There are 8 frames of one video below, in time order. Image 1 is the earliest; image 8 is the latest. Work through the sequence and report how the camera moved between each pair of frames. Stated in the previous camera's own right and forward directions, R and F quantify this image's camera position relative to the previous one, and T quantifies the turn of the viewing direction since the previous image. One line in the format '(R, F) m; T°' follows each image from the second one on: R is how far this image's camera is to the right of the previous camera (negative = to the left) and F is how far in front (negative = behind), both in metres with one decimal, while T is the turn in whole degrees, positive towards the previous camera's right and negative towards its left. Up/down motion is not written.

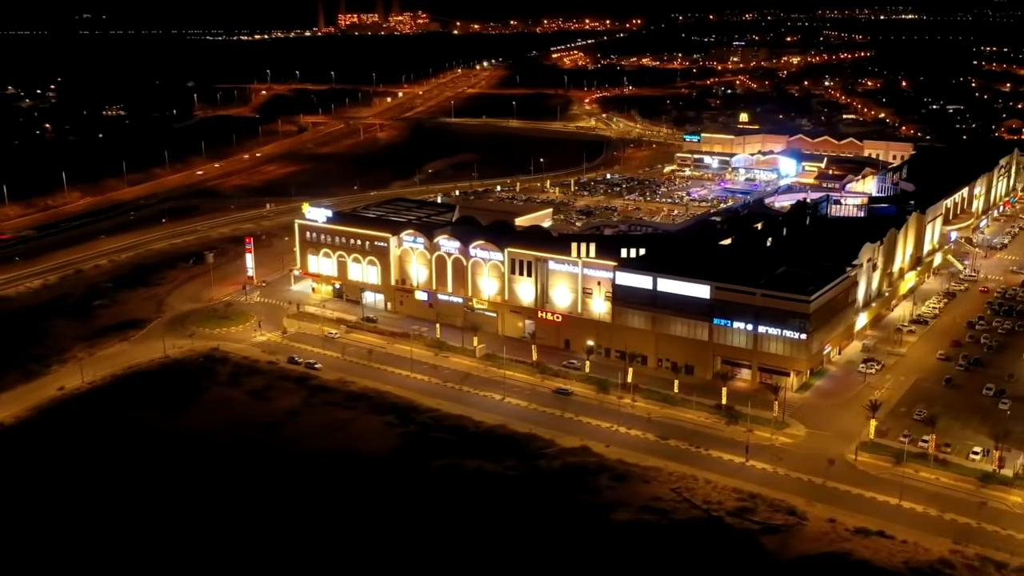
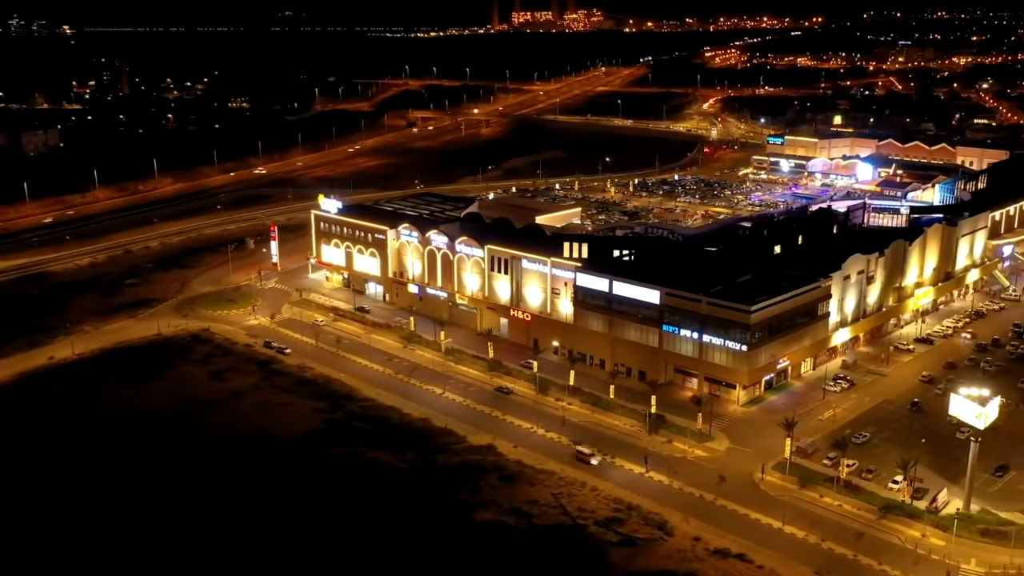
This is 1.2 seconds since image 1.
(+8.4, +0.6) m; -10°
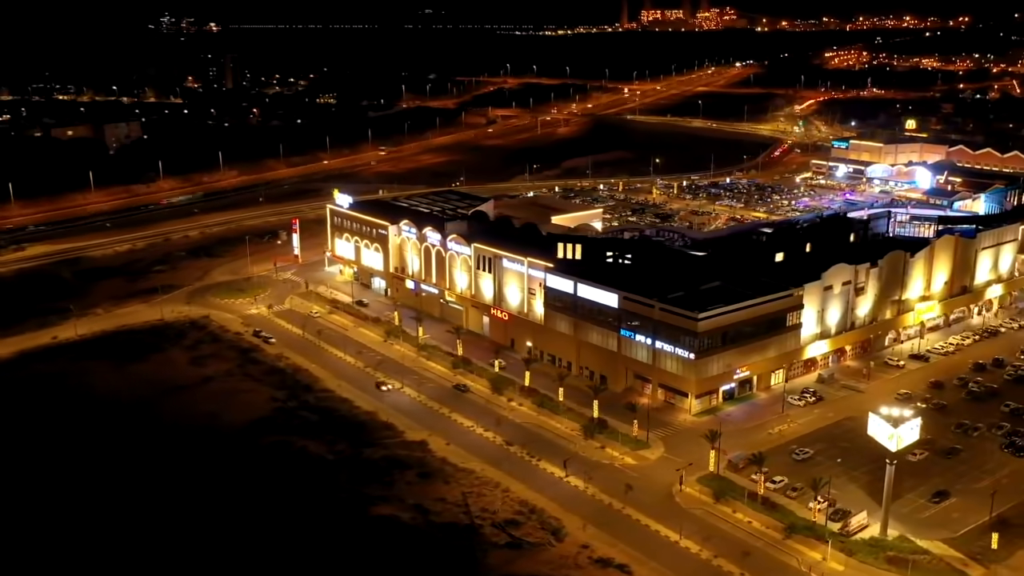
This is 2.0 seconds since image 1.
(+6.3, +0.4) m; -7°
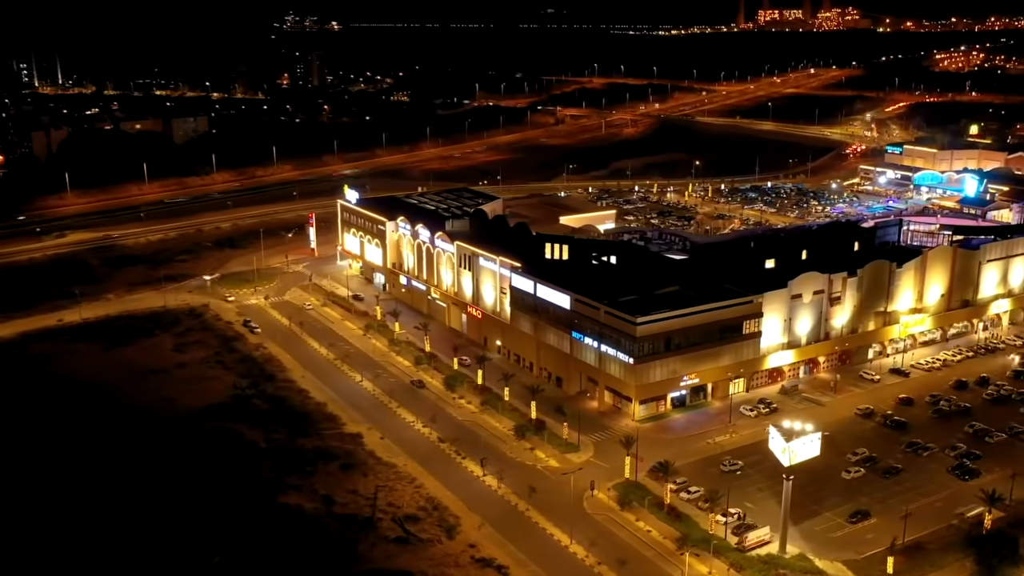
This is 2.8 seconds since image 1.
(+5.8, +0.2) m; -6°
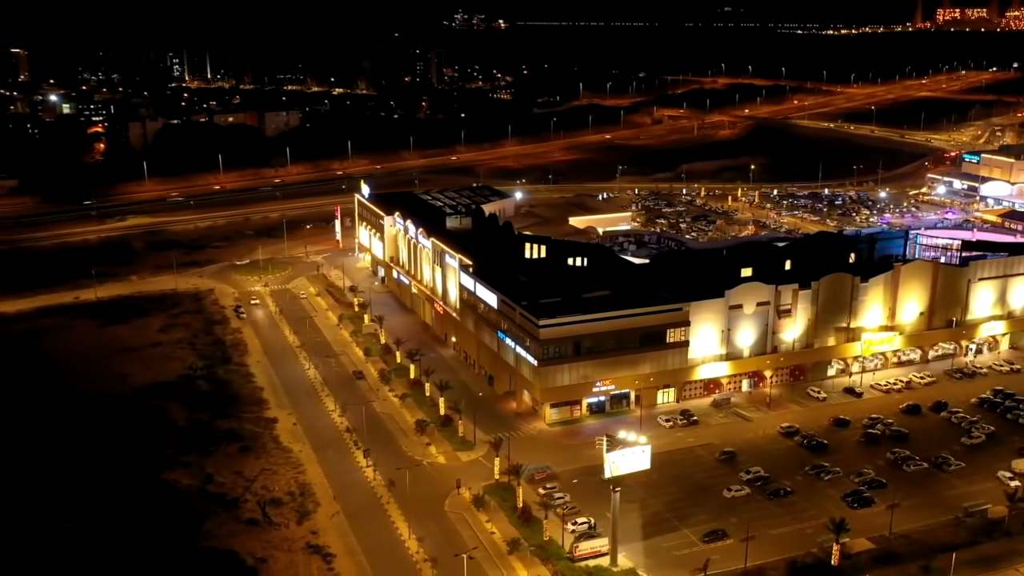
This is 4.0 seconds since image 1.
(+8.5, +0.5) m; -9°
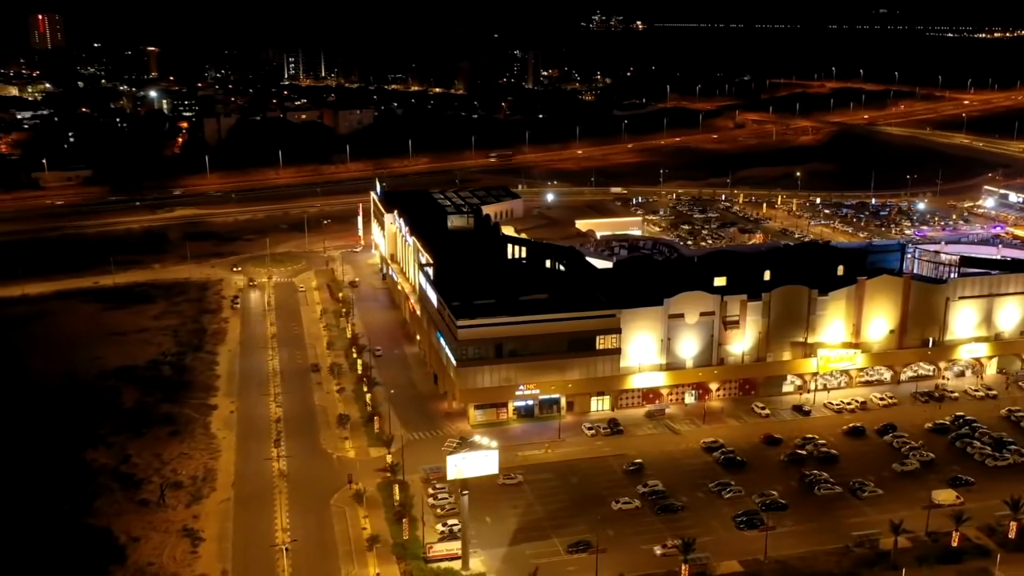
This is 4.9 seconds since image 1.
(+7.0, +0.5) m; -8°
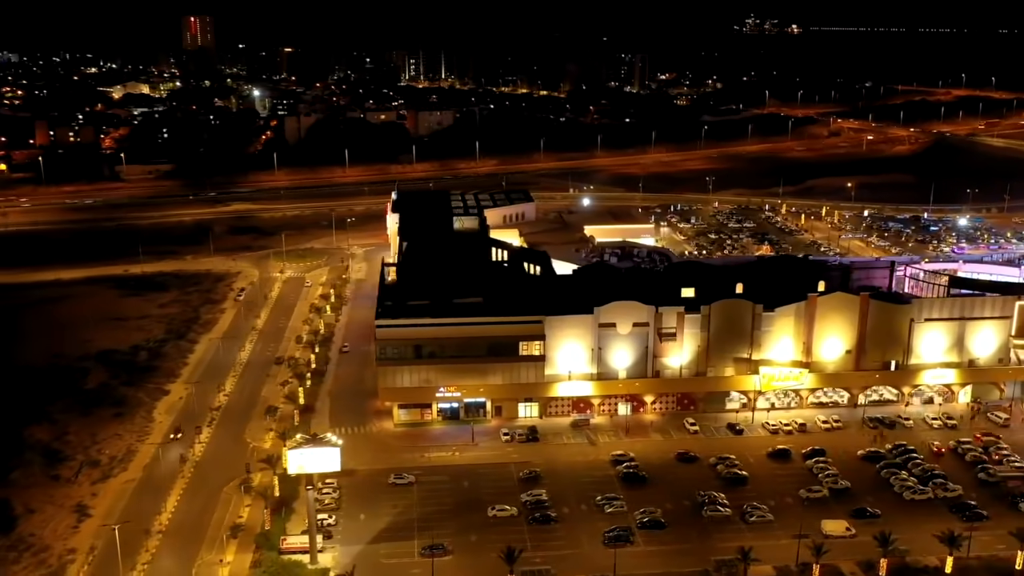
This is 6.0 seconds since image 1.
(+7.5, +0.5) m; -8°
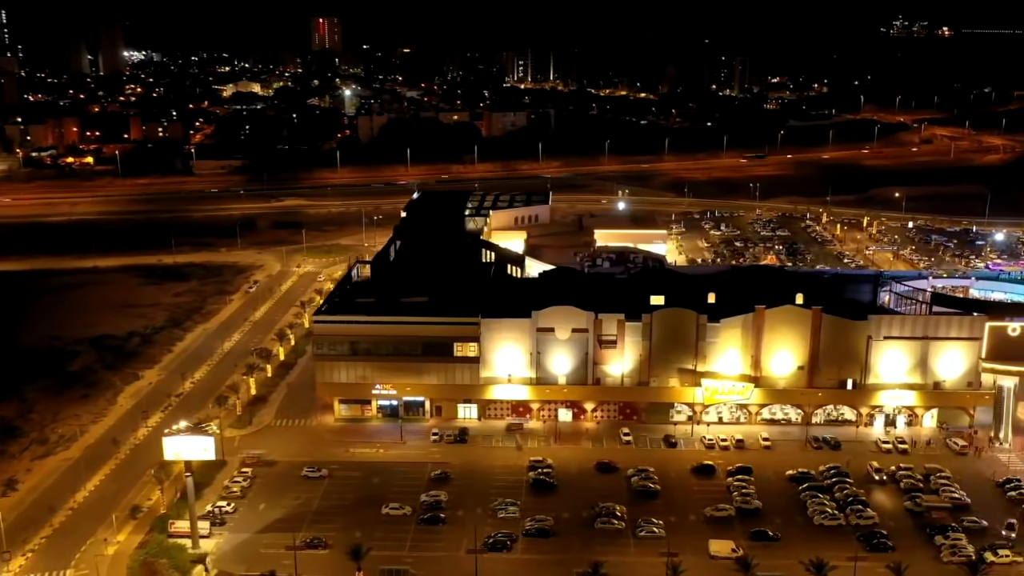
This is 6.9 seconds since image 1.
(+6.7, +0.5) m; -8°
